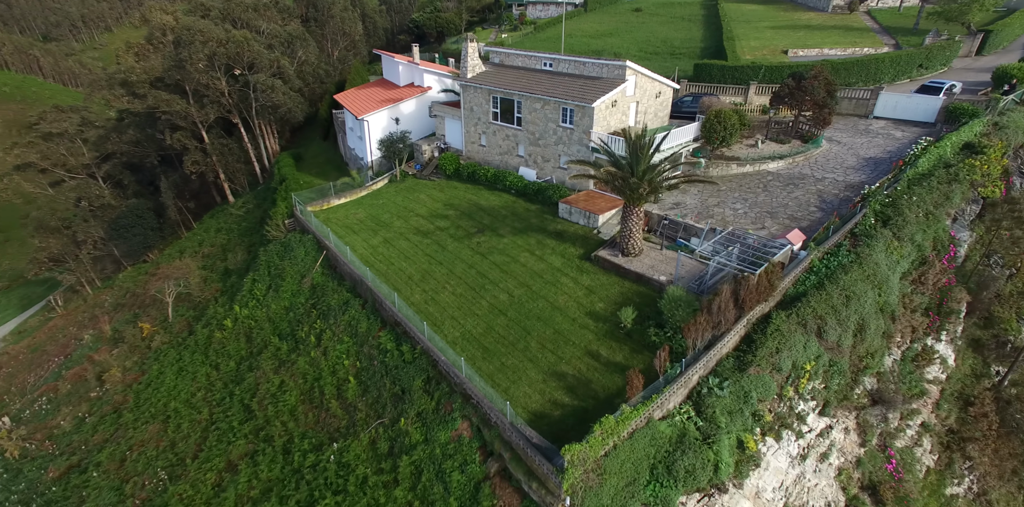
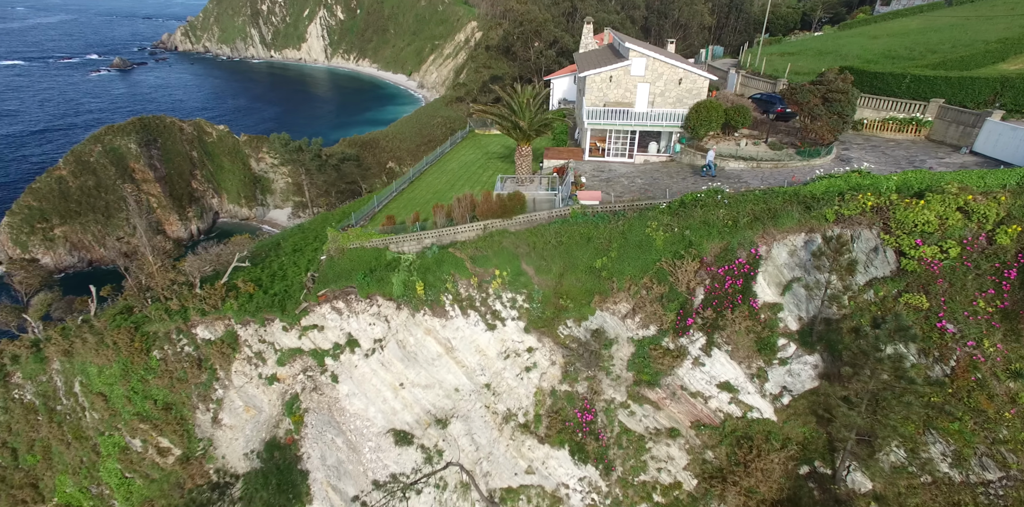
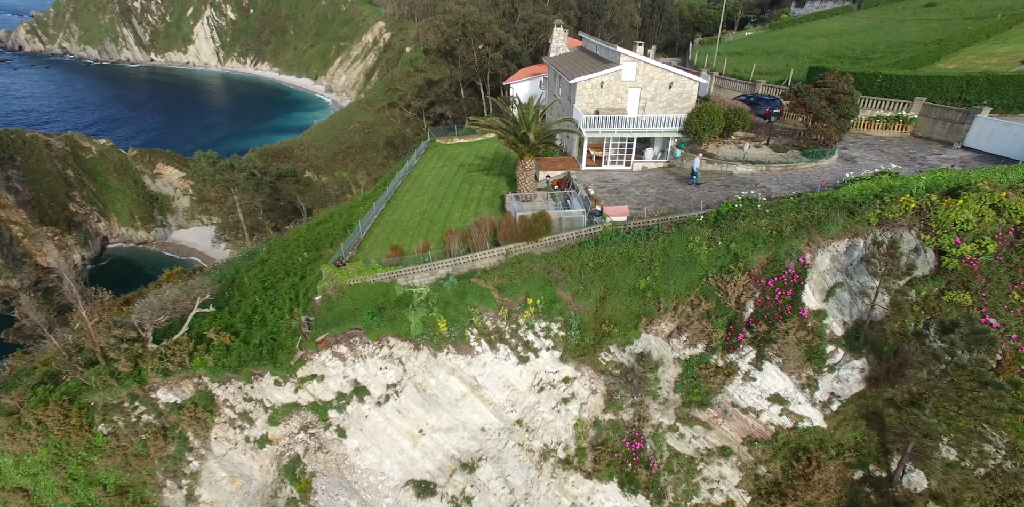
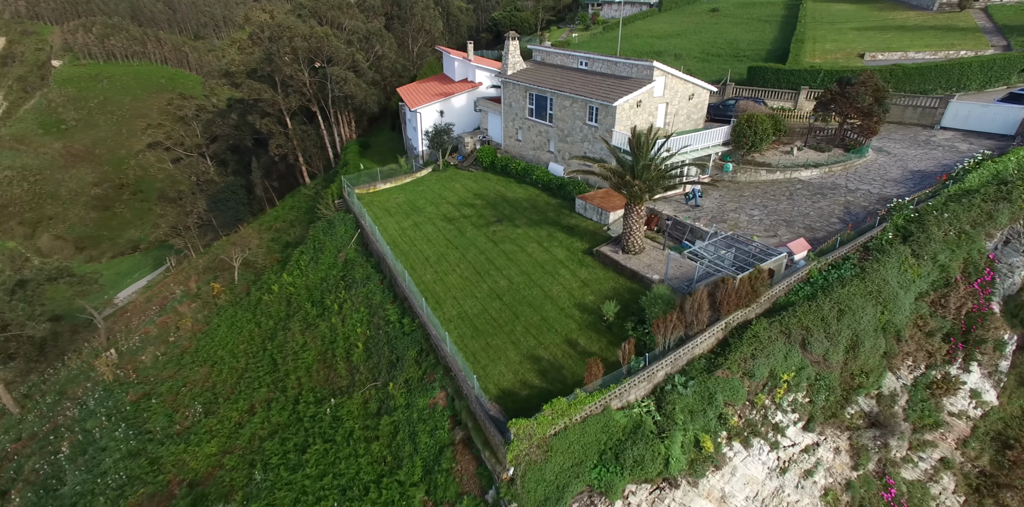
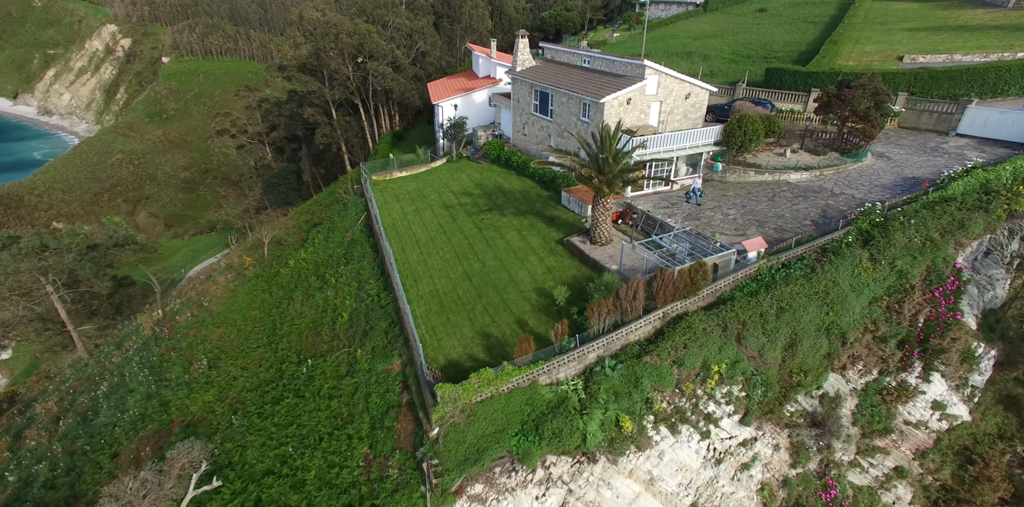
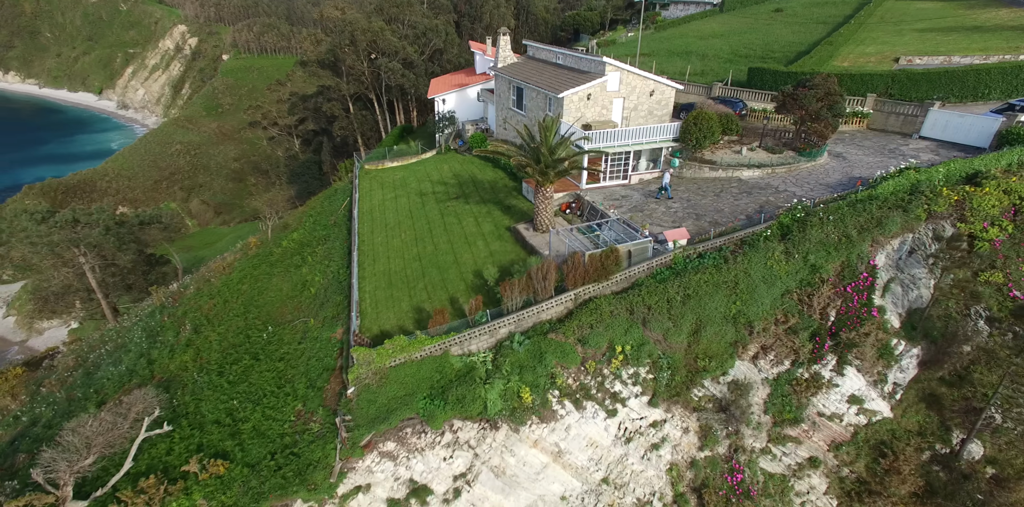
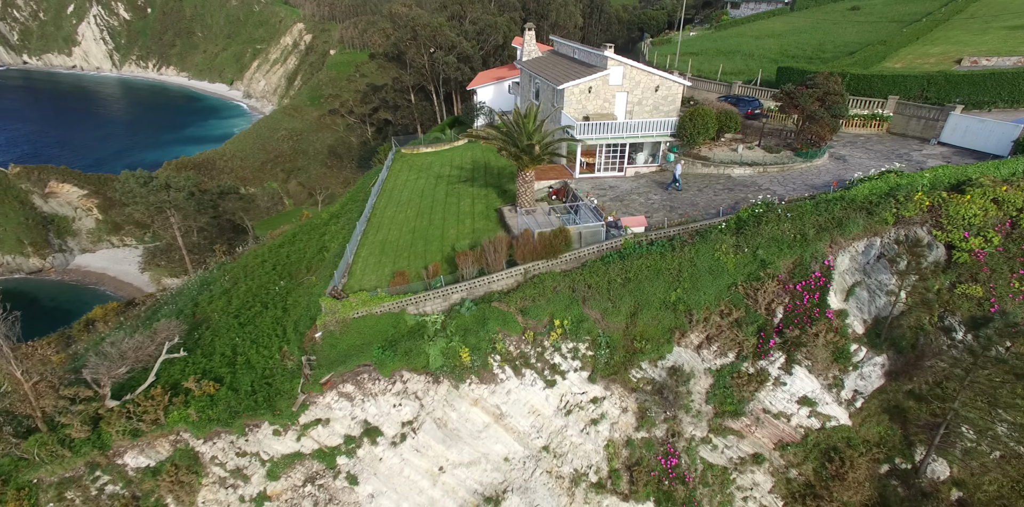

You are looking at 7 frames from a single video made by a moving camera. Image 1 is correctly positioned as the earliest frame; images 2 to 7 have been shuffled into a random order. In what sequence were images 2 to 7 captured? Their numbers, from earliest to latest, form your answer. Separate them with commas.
4, 5, 6, 7, 3, 2
